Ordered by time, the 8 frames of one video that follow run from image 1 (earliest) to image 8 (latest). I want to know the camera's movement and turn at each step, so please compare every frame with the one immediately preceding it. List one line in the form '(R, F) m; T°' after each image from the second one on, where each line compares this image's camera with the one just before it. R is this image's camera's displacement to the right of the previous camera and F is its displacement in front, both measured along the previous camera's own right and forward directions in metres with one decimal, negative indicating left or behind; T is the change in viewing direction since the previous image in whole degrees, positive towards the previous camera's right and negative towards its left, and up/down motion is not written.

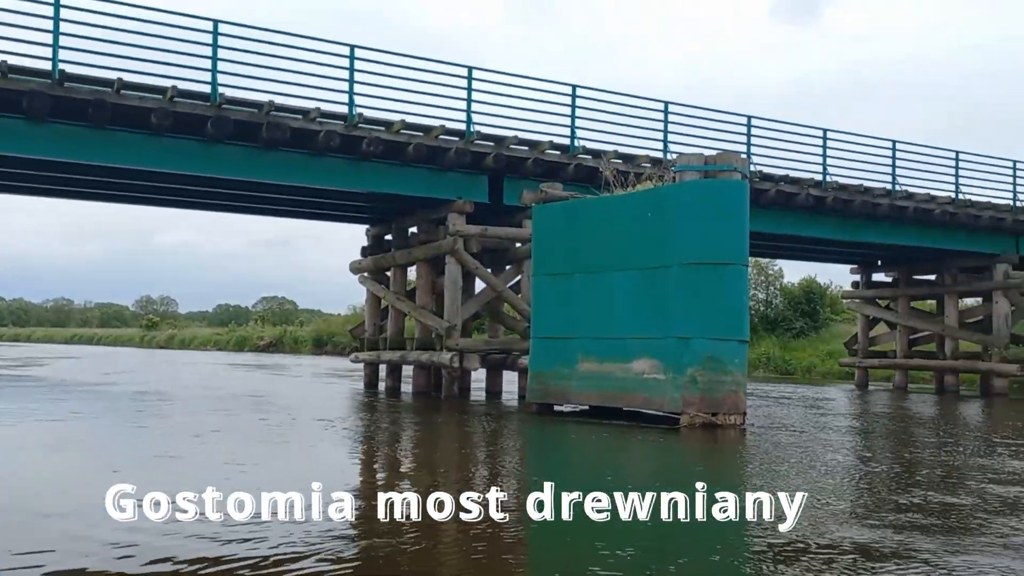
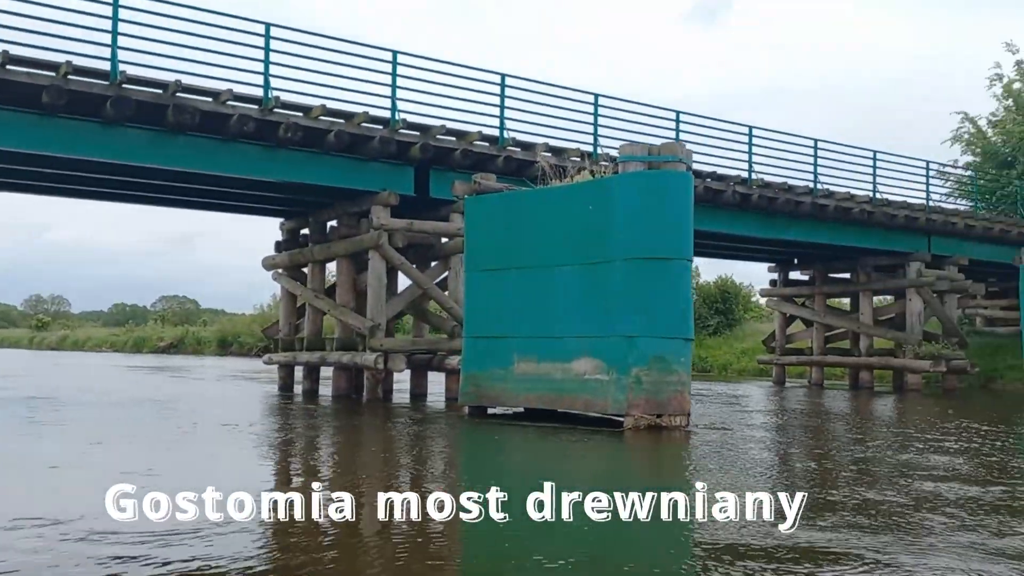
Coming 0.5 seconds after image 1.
(-0.3, +0.7) m; +6°
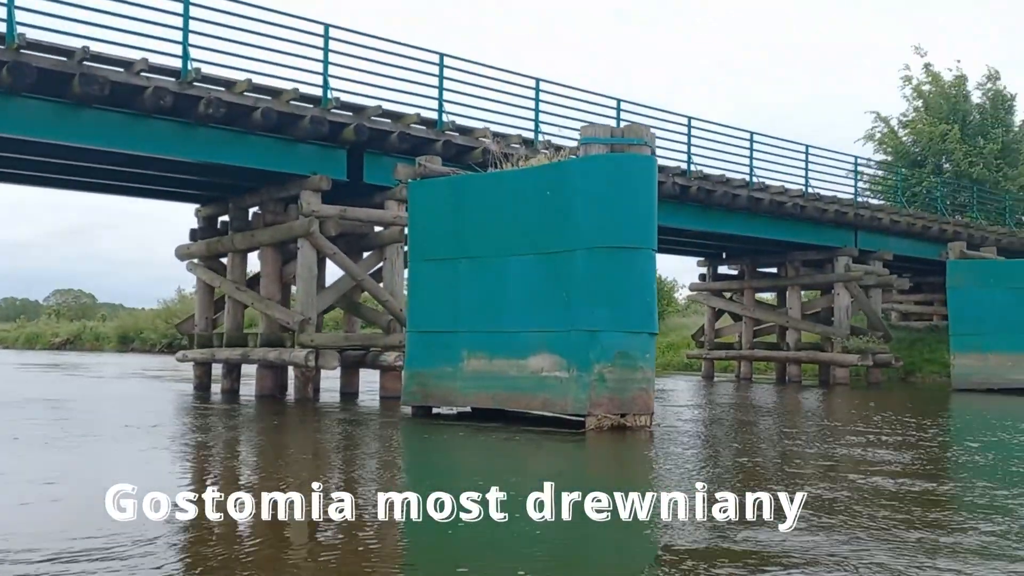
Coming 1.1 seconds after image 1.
(-0.5, +0.9) m; +6°
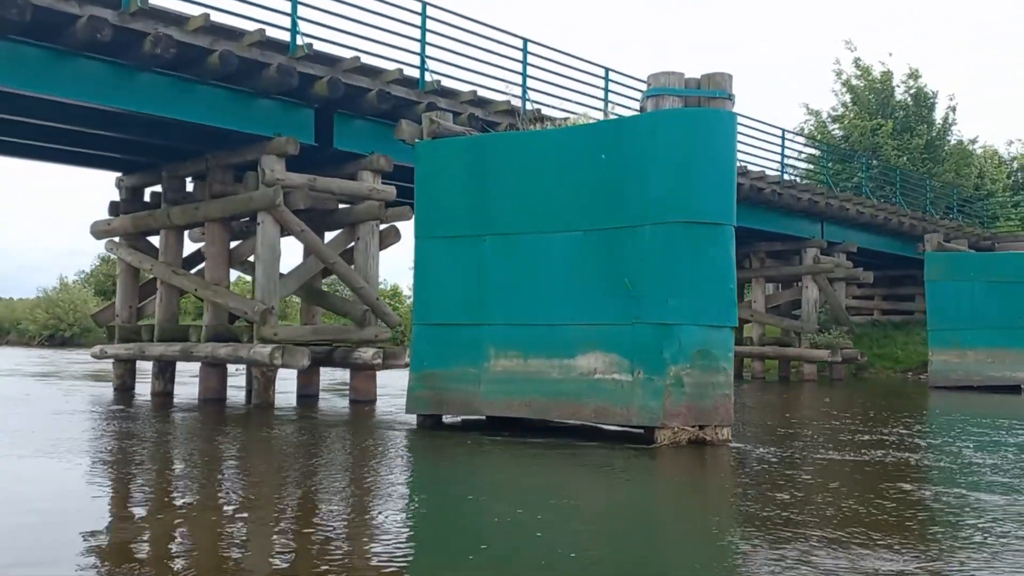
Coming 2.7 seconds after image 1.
(-1.5, +2.1) m; +7°
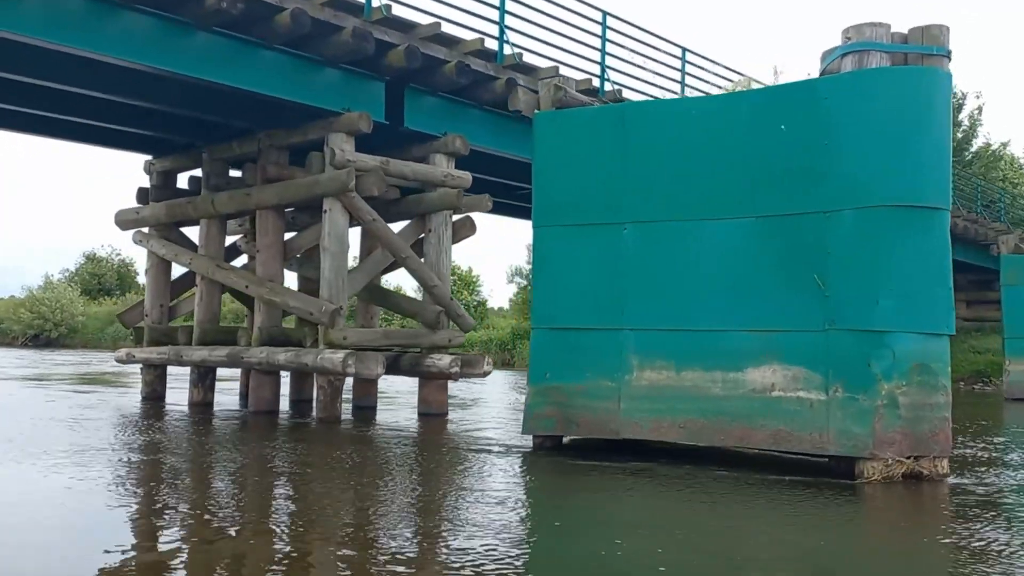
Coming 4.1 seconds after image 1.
(-1.4, +1.5) m; +1°
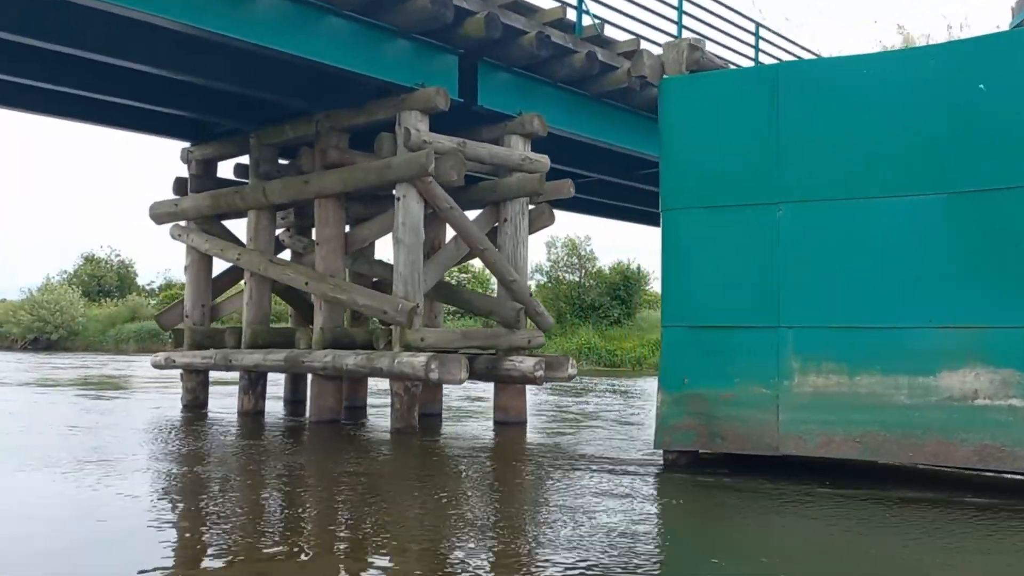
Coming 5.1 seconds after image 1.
(-1.1, +1.1) m; 0°
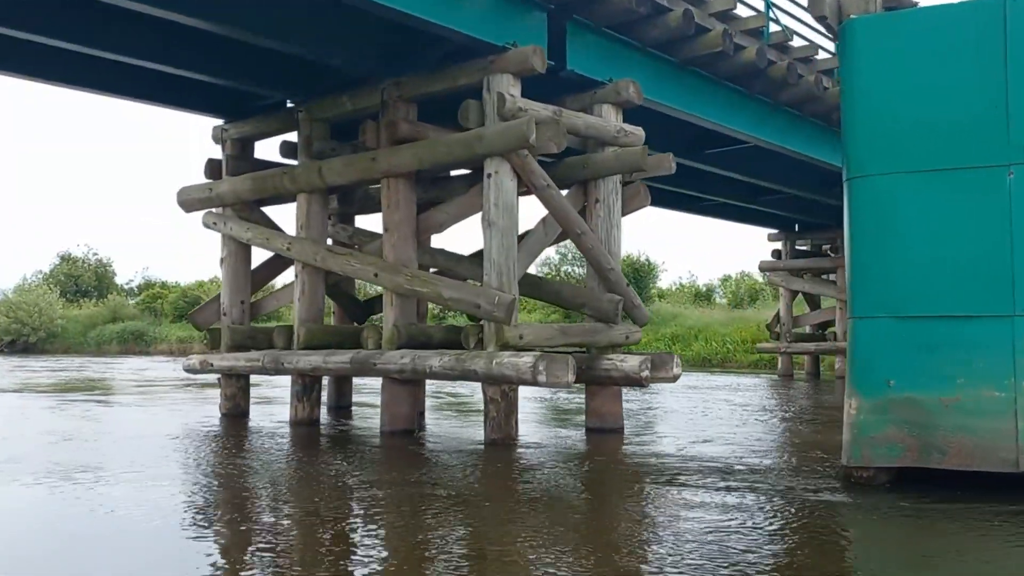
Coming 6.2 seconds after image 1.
(-1.3, +1.3) m; +1°
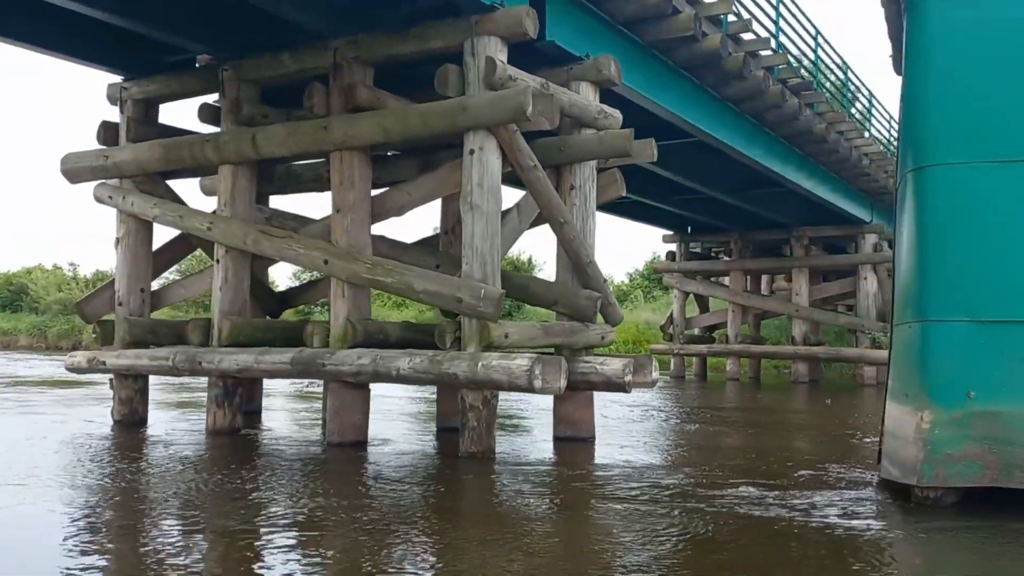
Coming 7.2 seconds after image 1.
(-1.1, +1.1) m; +10°
